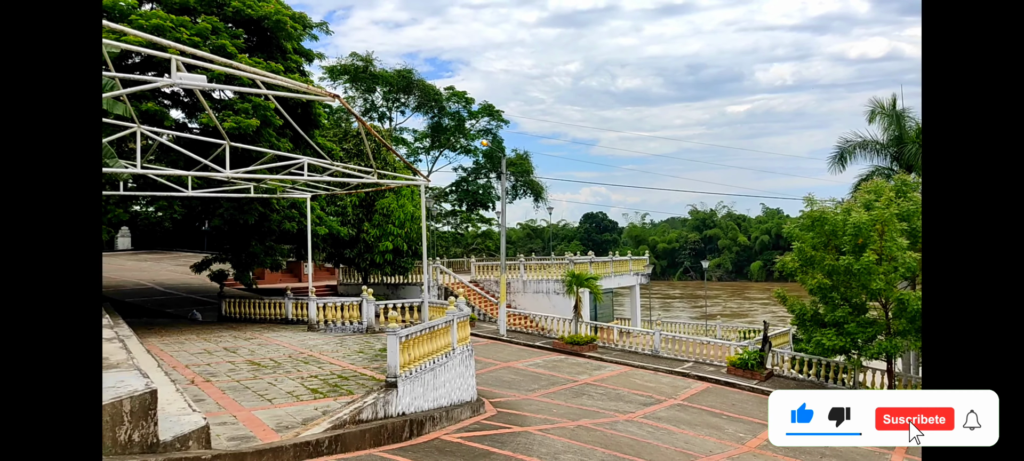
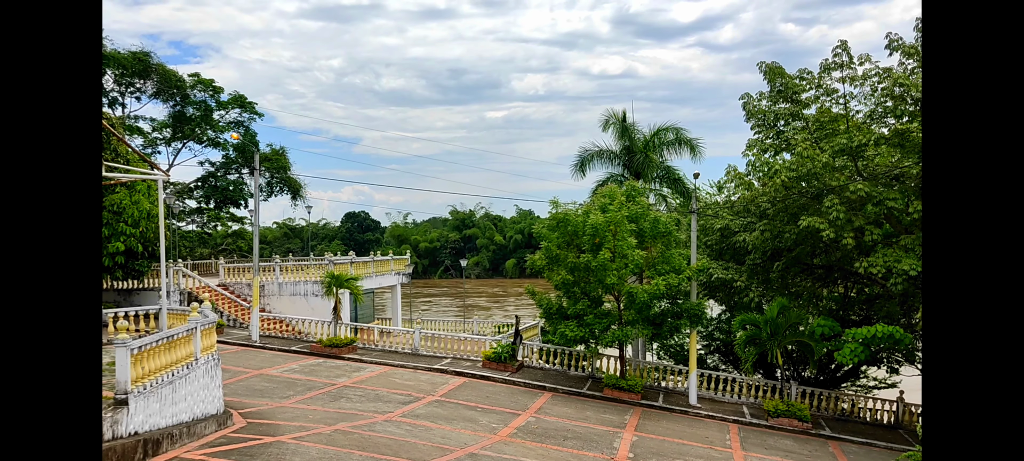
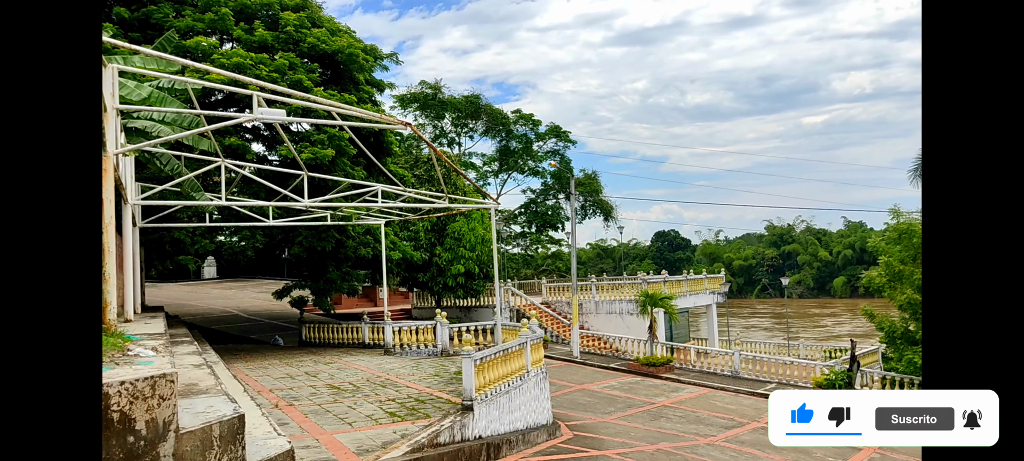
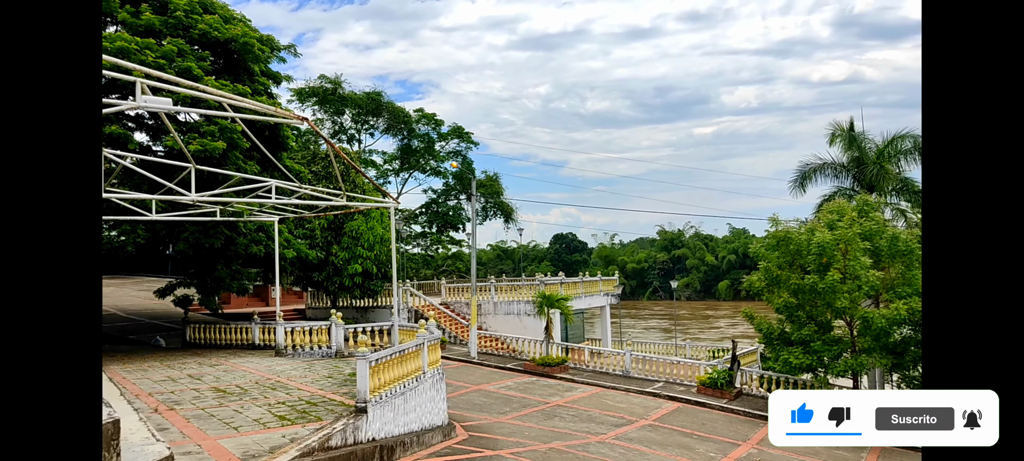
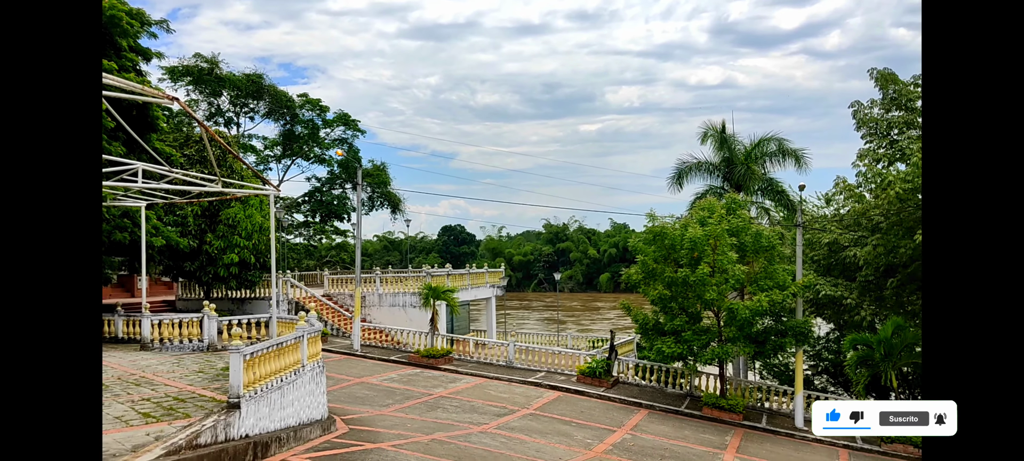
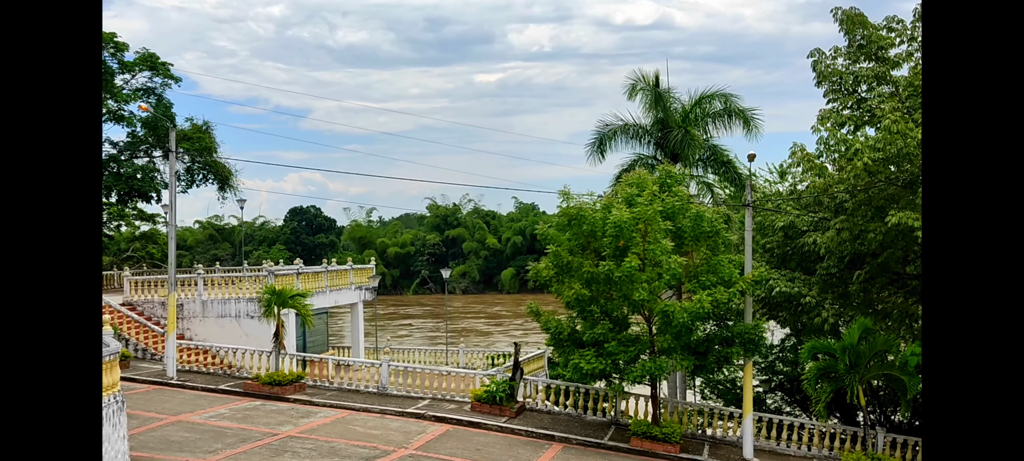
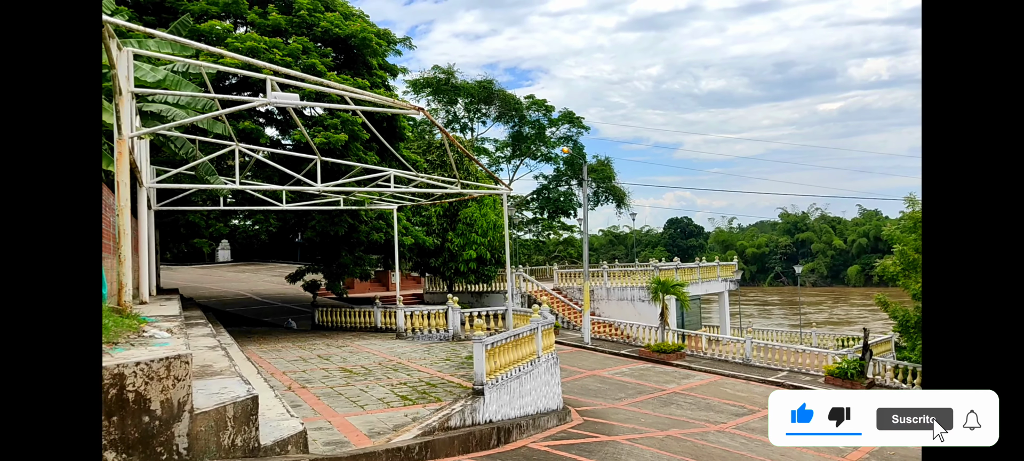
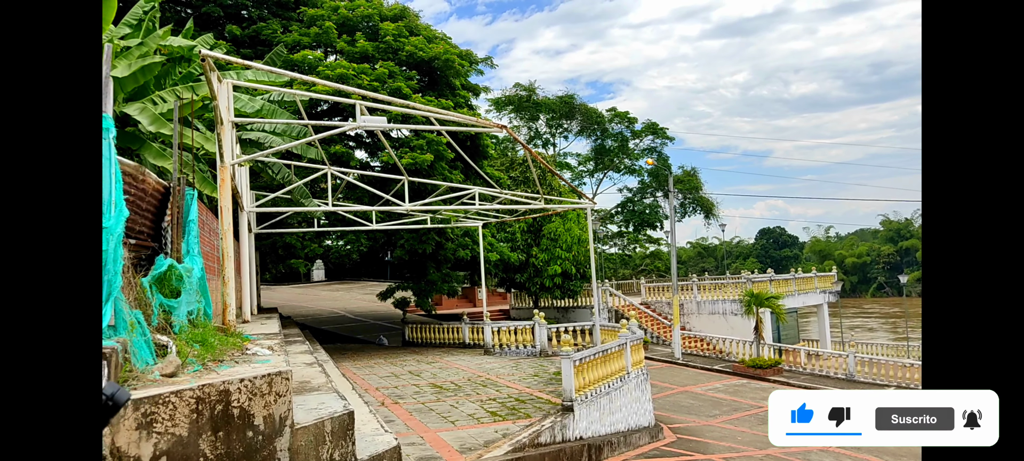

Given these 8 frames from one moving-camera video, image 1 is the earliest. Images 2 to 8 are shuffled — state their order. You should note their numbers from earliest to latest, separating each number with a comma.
7, 8, 3, 4, 5, 2, 6
